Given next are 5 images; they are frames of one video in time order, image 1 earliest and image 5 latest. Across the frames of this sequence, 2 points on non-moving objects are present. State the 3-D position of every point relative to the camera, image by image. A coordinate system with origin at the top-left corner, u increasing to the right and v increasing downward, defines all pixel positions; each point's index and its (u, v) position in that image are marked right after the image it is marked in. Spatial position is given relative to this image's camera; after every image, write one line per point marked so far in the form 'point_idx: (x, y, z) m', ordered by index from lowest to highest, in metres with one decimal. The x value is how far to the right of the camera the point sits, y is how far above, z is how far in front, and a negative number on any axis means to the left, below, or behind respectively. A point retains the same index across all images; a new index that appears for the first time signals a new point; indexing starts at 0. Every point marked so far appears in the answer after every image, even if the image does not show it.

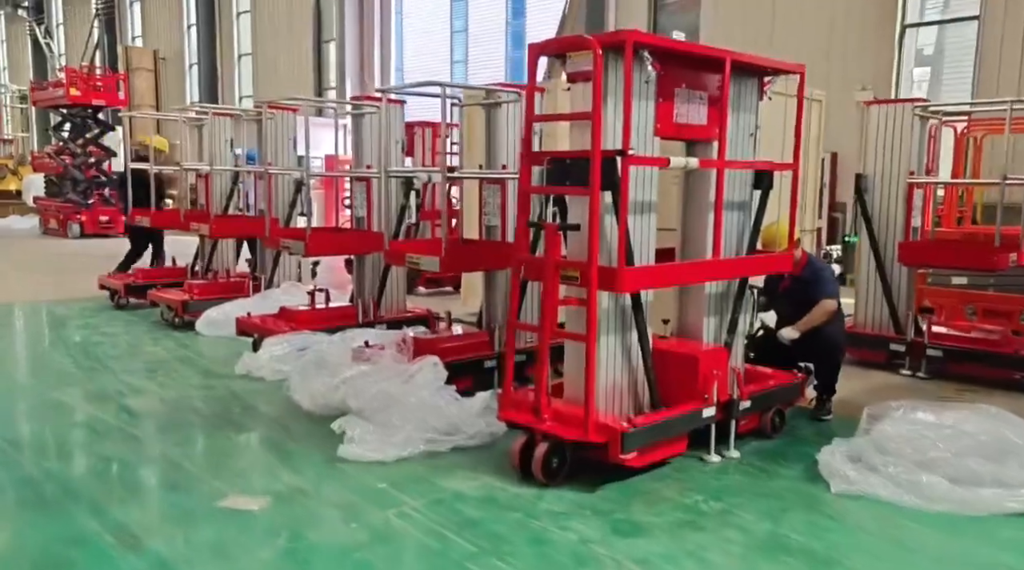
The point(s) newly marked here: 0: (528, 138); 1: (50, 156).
0: (+0.1, +0.6, +3.4) m
1: (-7.4, +2.1, +14.4) m
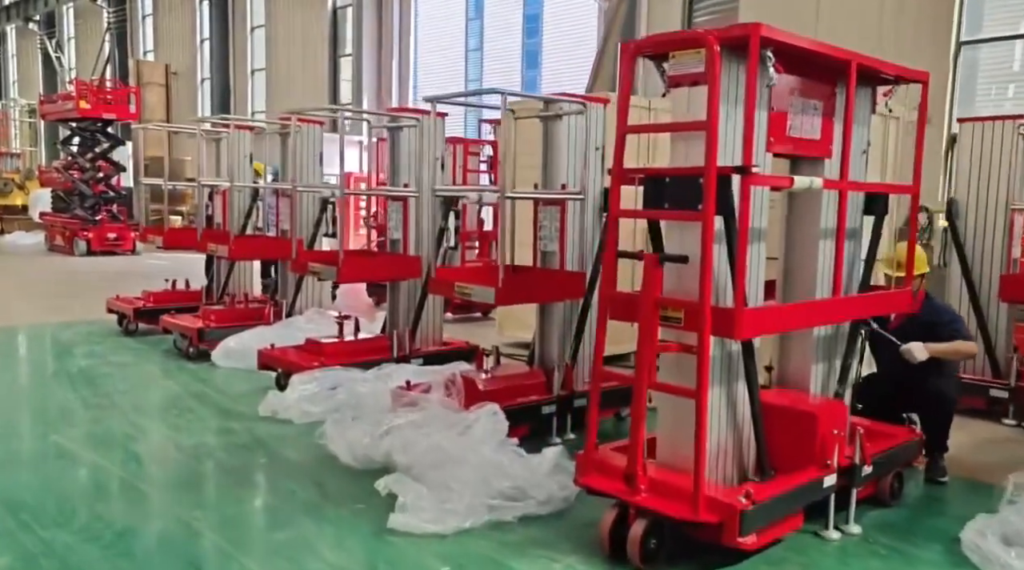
0: (+0.3, +0.4, +2.8) m
1: (-7.0, +1.8, +13.9) m
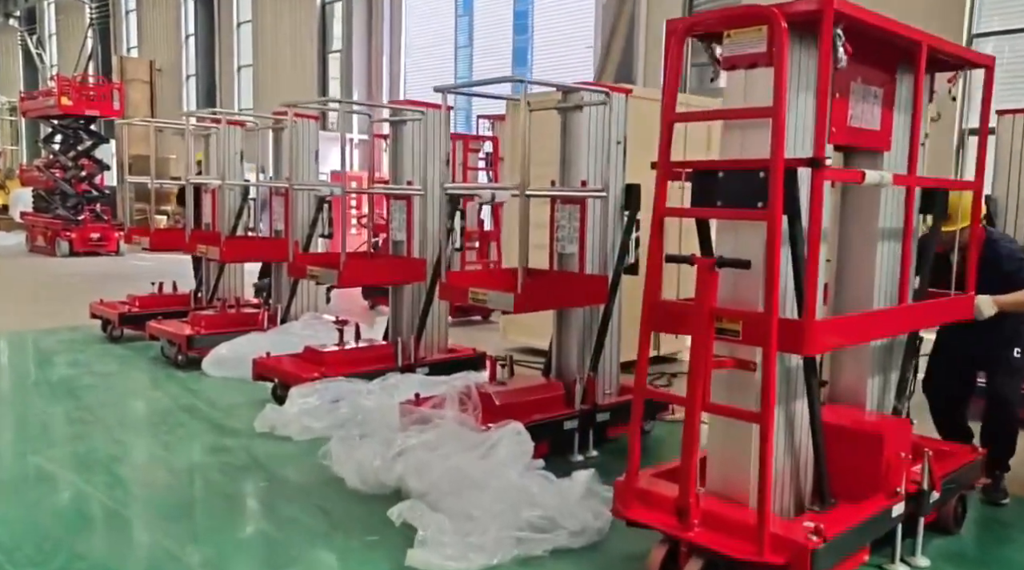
0: (+0.4, +0.4, +2.5) m
1: (-7.1, +1.7, +13.5) m
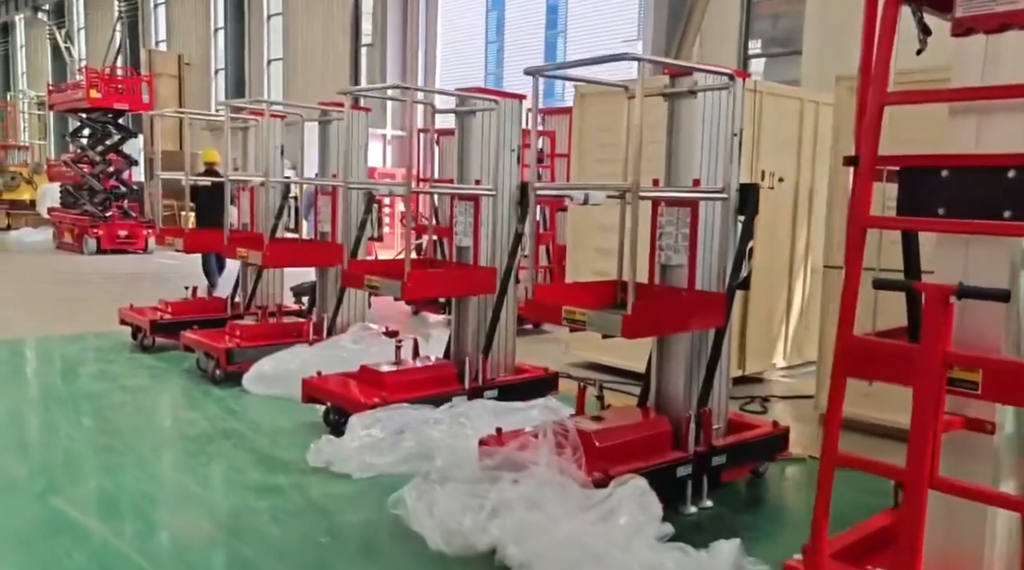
0: (+0.8, +0.3, +1.9) m
1: (-6.5, +1.8, +13.1) m
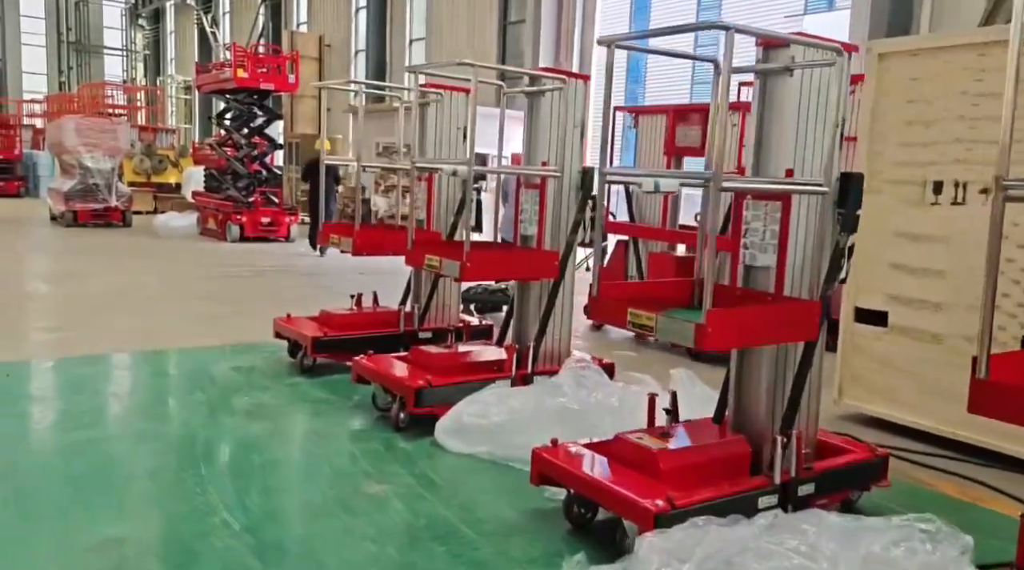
0: (+1.5, +0.1, +0.4) m
1: (-4.1, +1.9, +12.4) m
